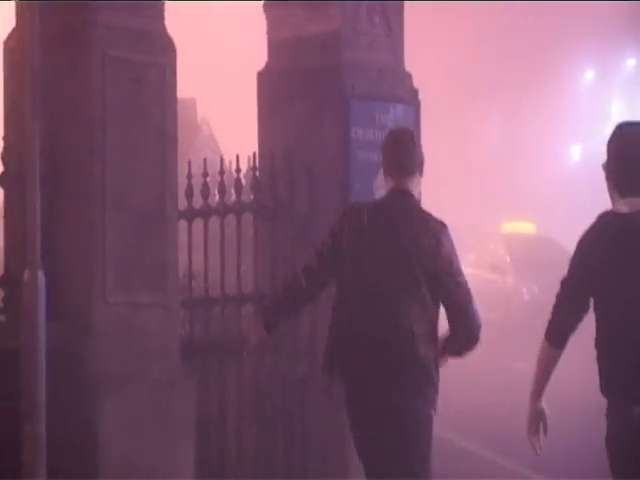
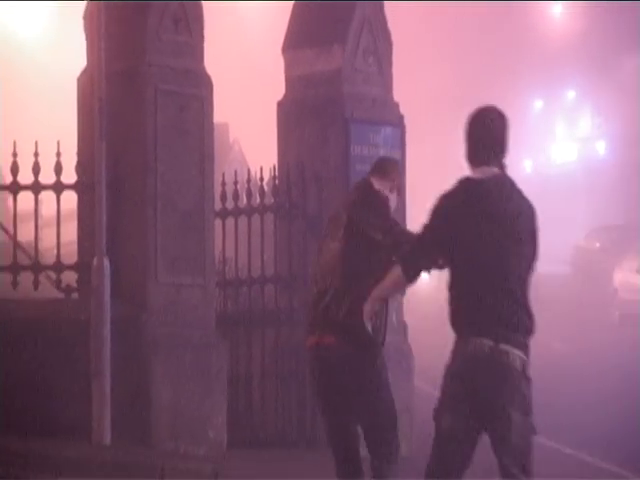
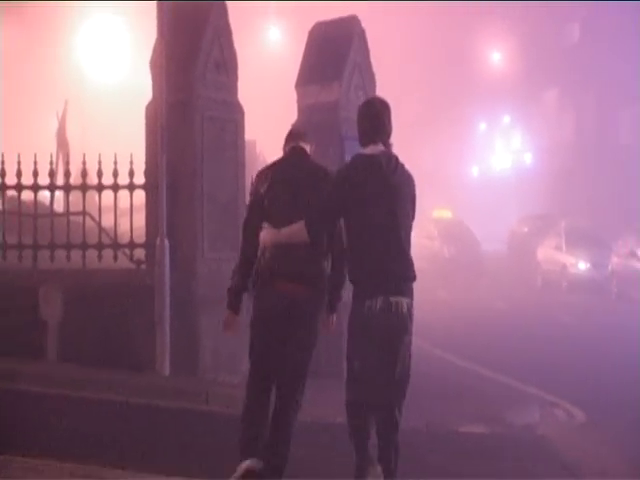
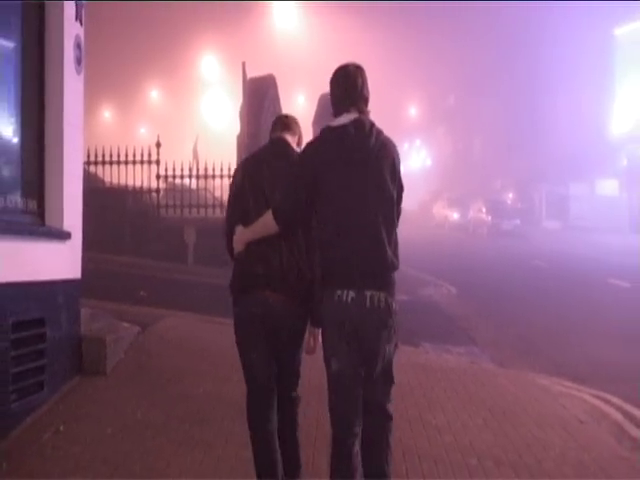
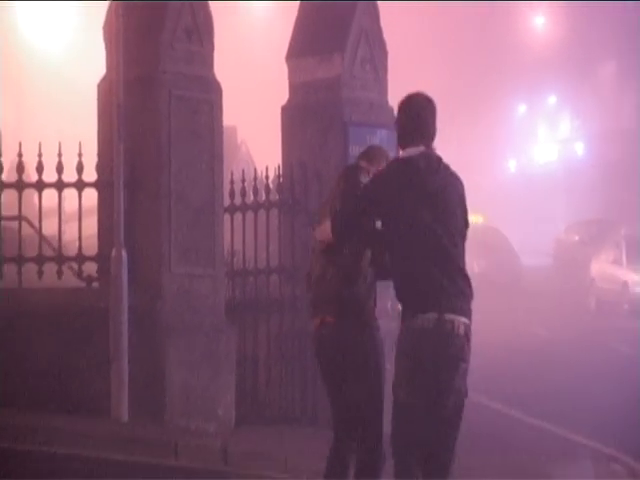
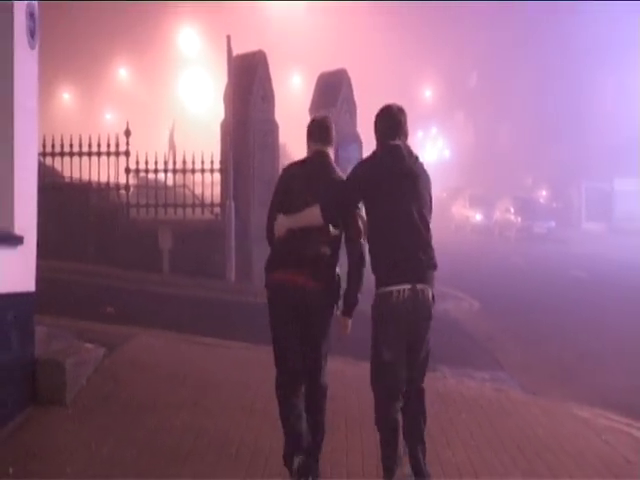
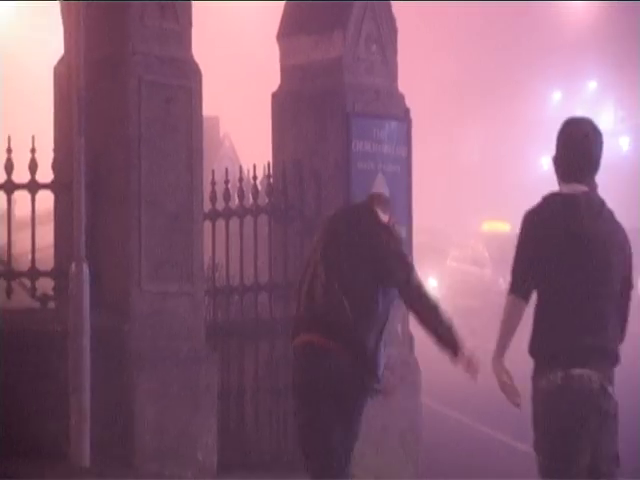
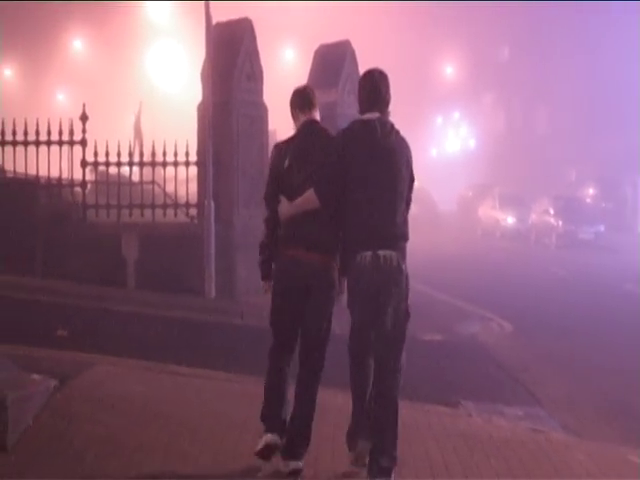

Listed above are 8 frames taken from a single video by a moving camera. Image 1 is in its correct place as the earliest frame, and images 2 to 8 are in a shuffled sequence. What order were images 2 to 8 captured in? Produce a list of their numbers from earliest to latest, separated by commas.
7, 2, 5, 3, 8, 6, 4
